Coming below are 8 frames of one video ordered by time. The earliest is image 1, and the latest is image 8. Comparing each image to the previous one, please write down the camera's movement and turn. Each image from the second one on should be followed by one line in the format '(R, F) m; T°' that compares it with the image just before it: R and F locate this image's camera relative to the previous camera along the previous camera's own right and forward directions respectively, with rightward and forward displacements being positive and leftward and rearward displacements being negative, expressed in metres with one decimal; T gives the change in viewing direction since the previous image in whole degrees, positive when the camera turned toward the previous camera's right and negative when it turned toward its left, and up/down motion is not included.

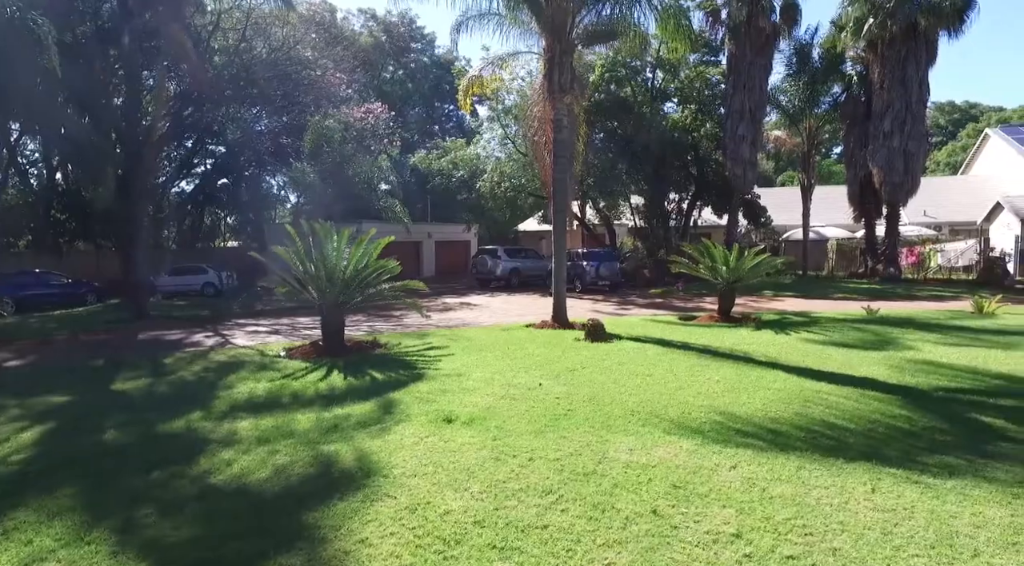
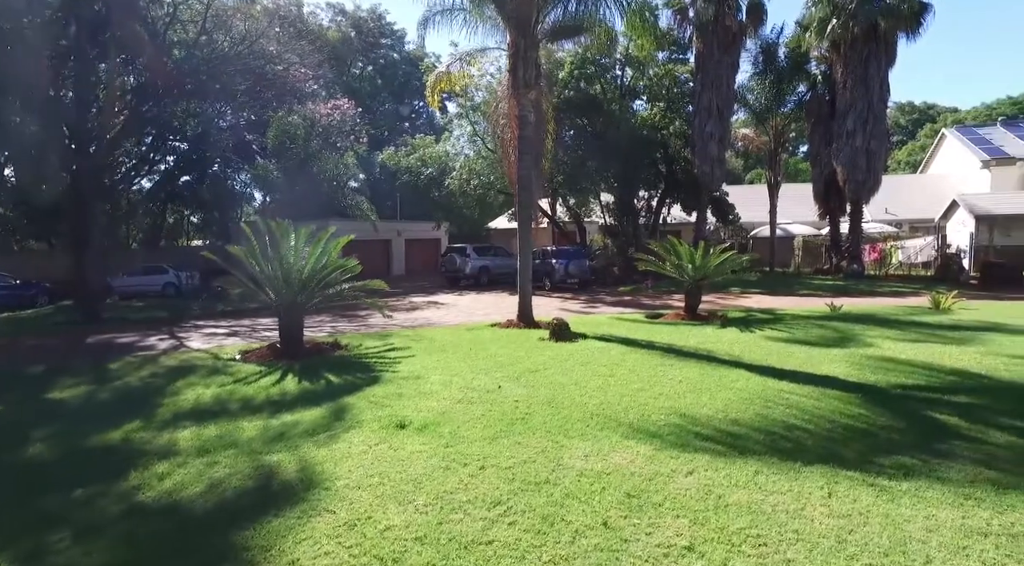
(+0.2, +0.2) m; +2°
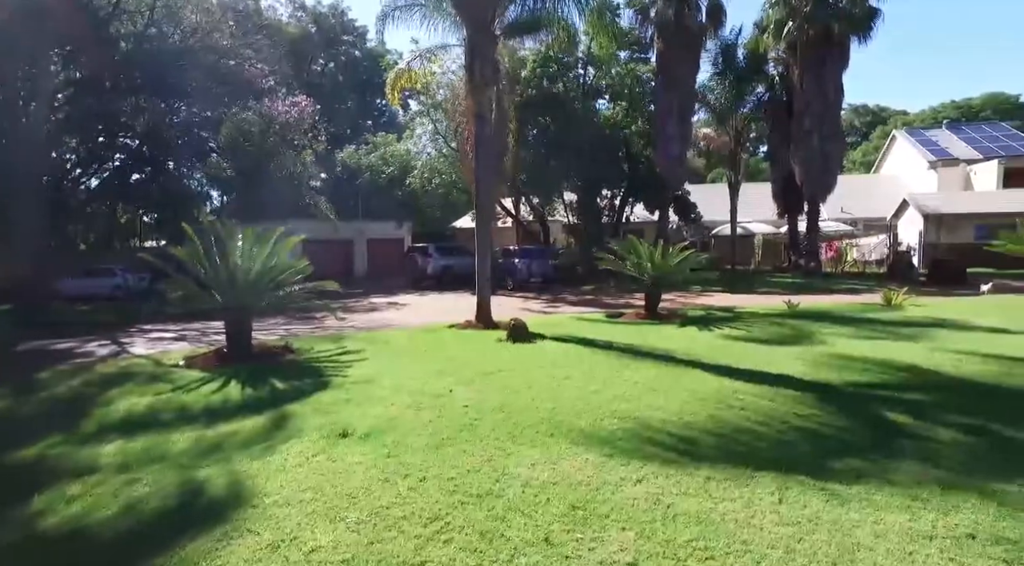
(+0.2, +0.2) m; +3°
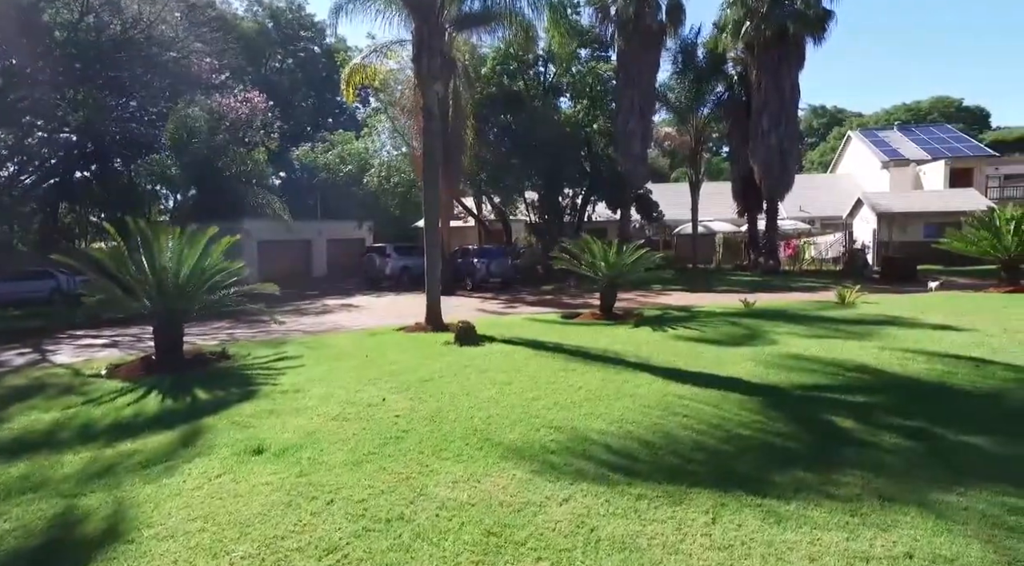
(+0.3, +0.3) m; +3°
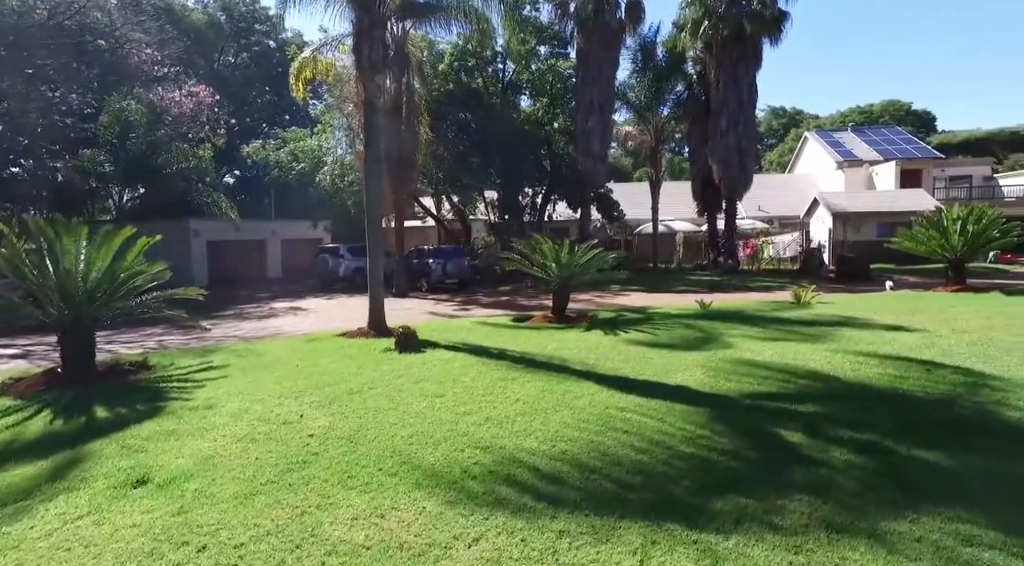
(+0.3, +0.5) m; +3°
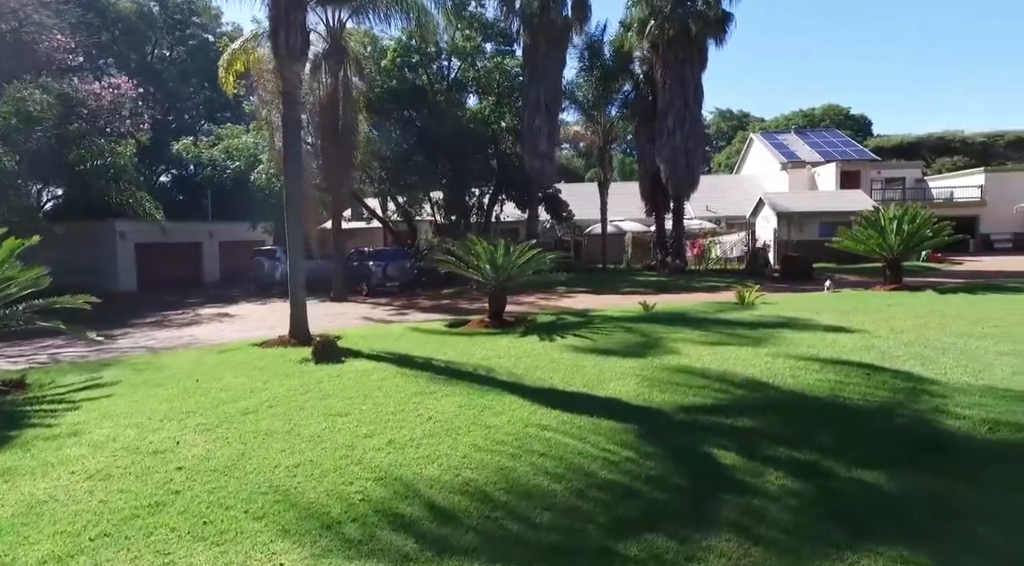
(+0.4, +0.6) m; +4°
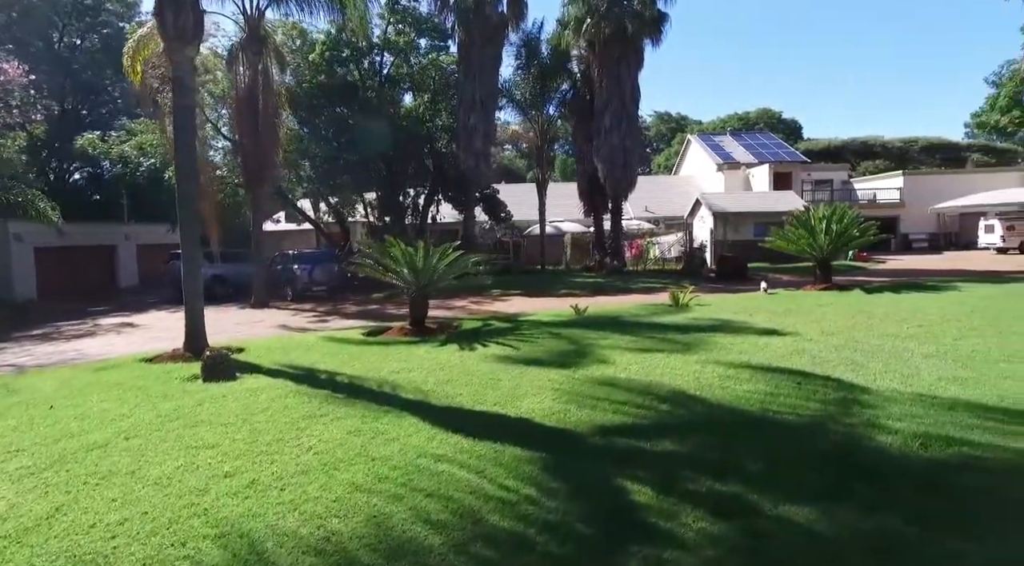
(+0.4, +0.7) m; +5°
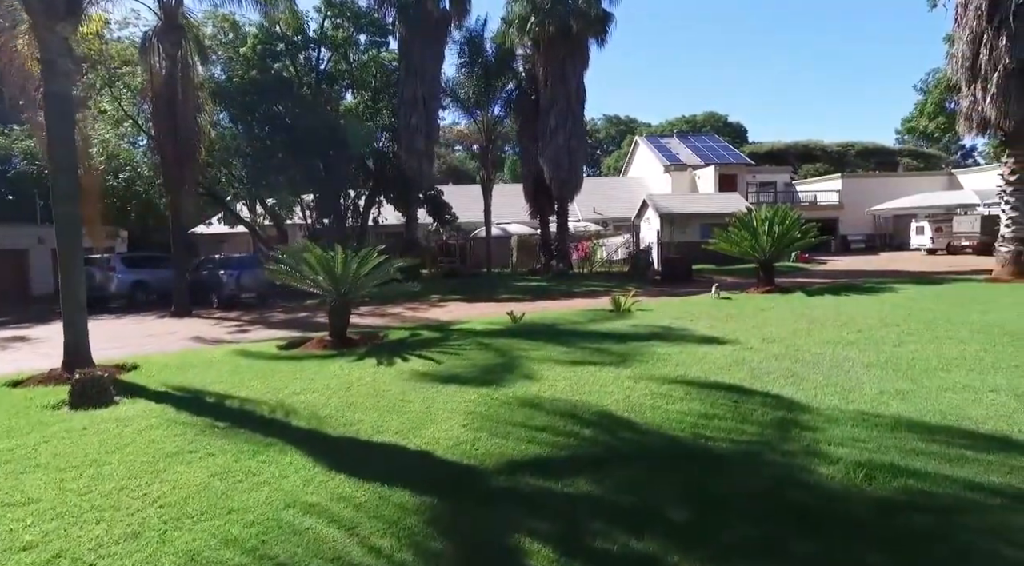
(+0.4, +0.7) m; +4°
